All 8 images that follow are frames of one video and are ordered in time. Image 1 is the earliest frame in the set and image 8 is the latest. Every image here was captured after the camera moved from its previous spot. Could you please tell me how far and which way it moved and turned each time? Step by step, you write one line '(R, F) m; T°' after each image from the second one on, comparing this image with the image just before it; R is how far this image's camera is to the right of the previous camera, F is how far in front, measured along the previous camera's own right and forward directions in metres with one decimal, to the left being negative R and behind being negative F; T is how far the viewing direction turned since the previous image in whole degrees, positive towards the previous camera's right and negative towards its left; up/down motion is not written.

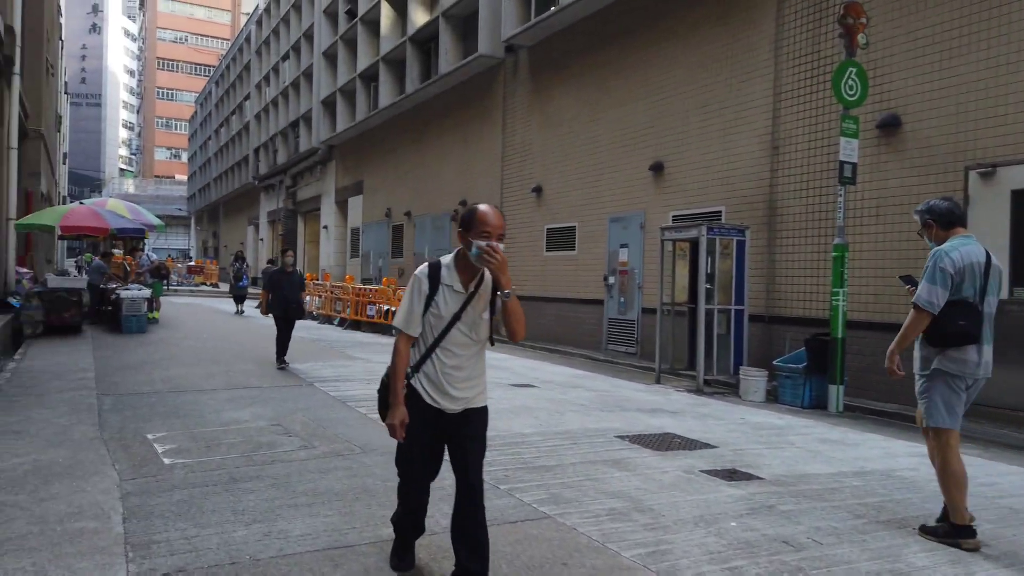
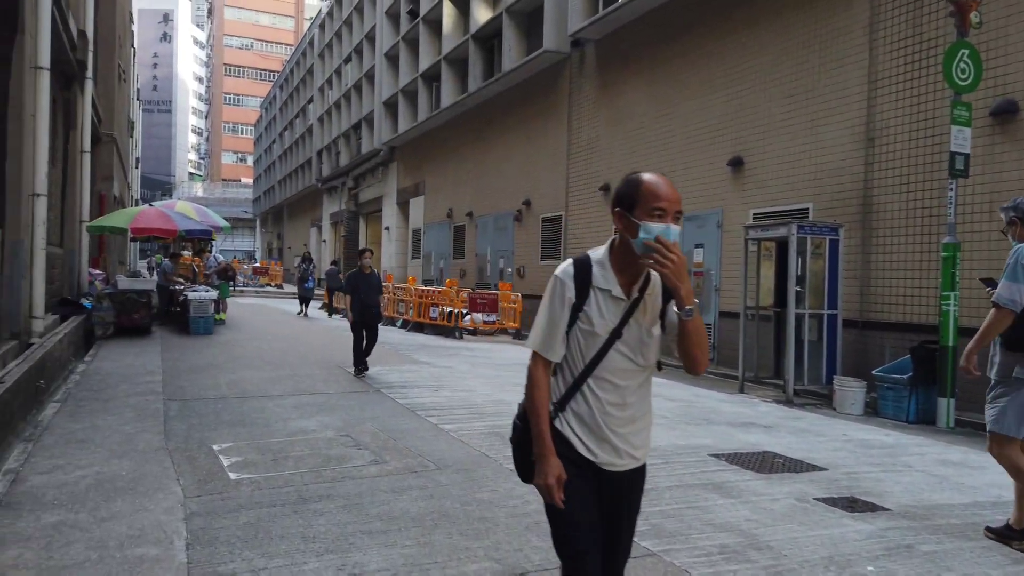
(-0.2, +0.4) m; -4°
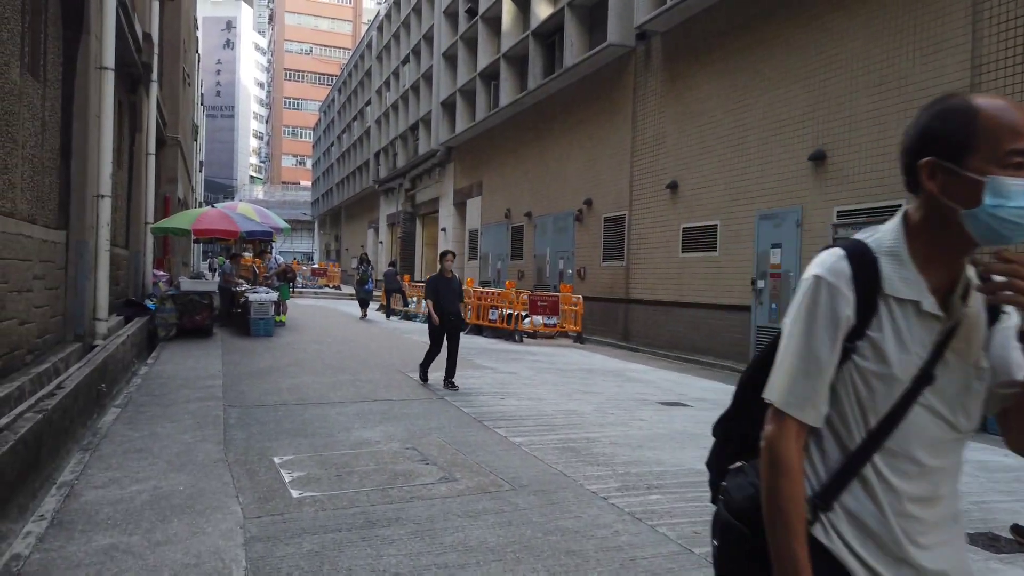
(-0.2, +0.4) m; -4°
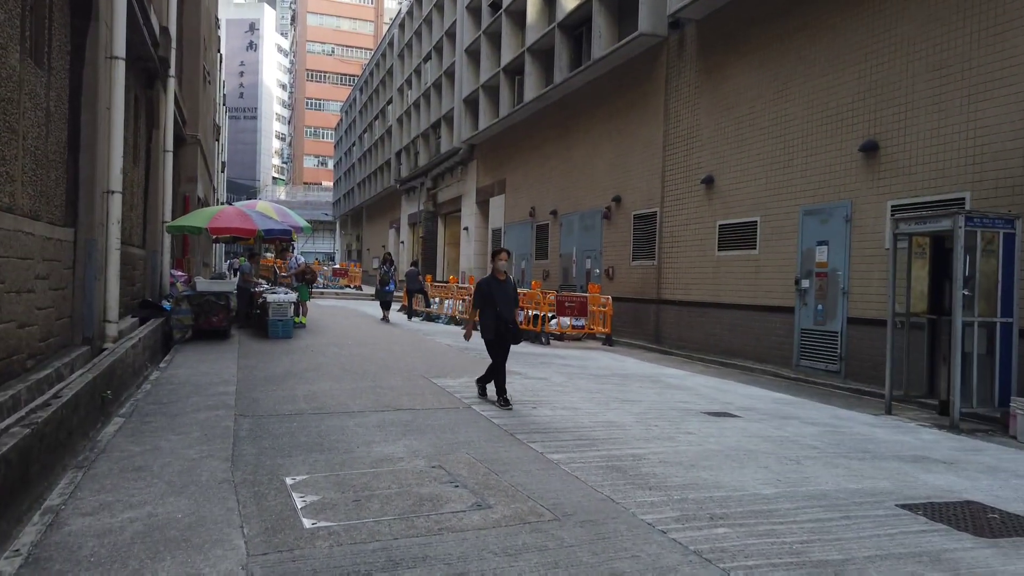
(-0.1, +0.6) m; -2°
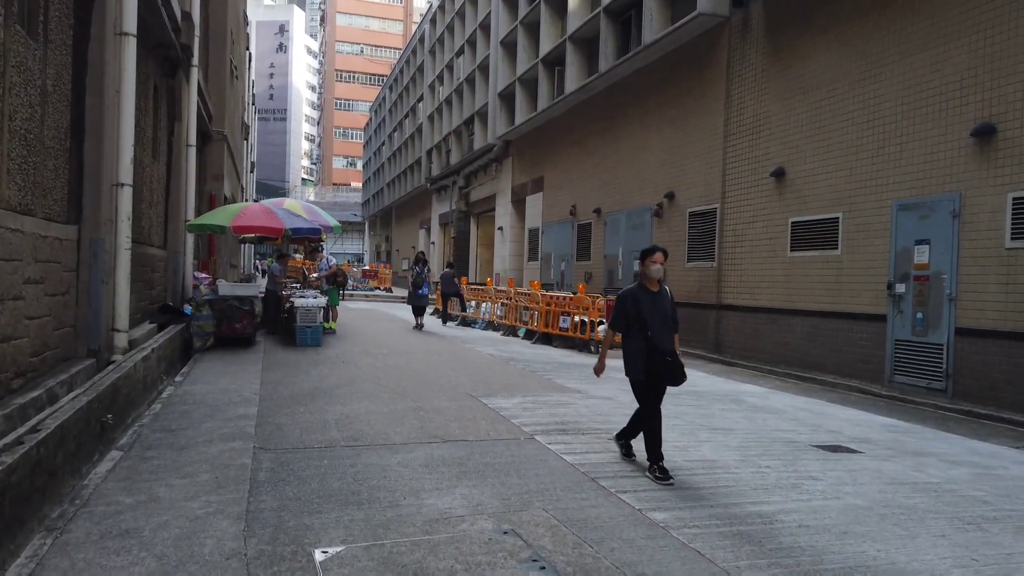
(-0.4, +1.2) m; -2°
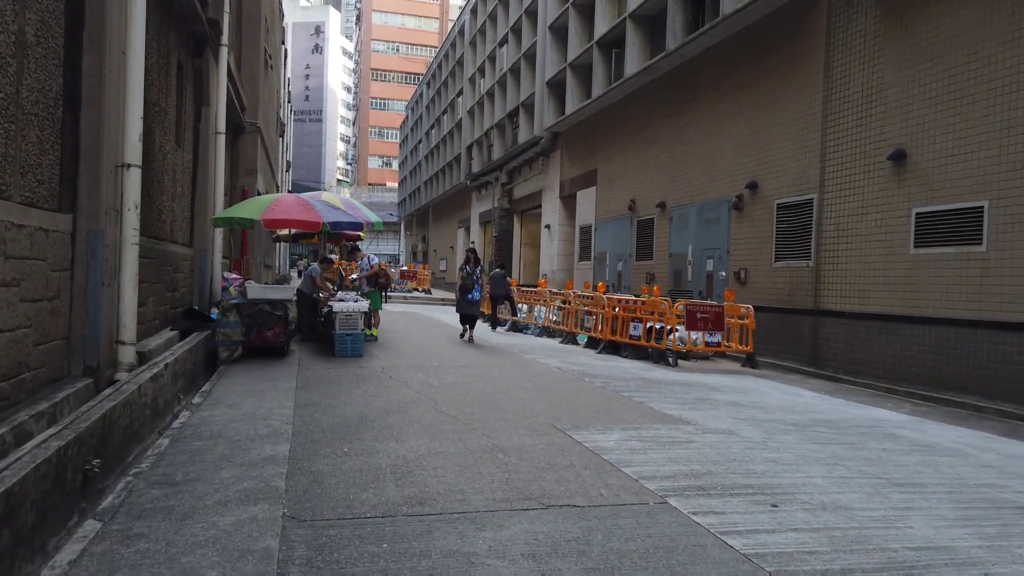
(-0.5, +1.7) m; -2°
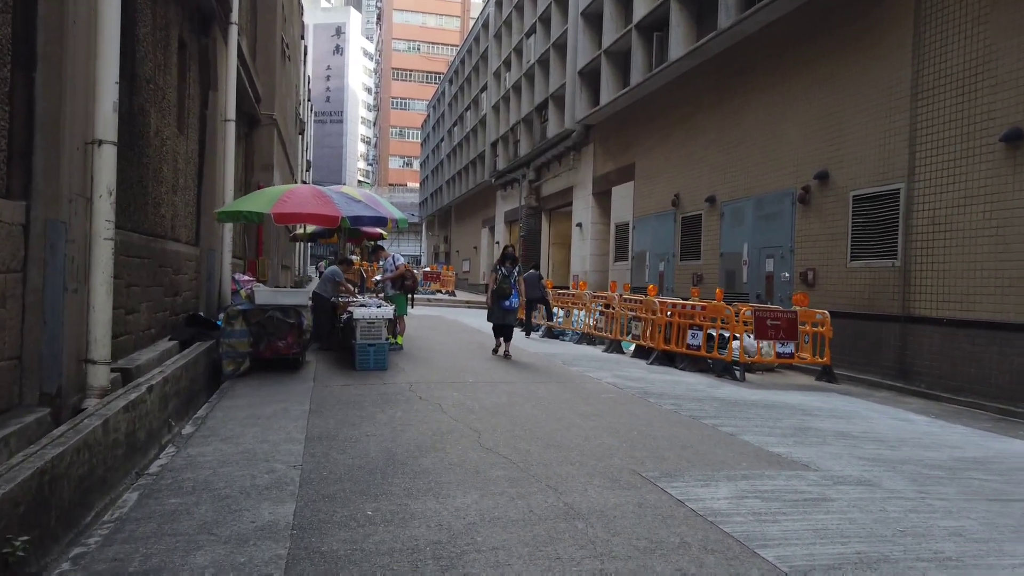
(-0.3, +1.4) m; -1°
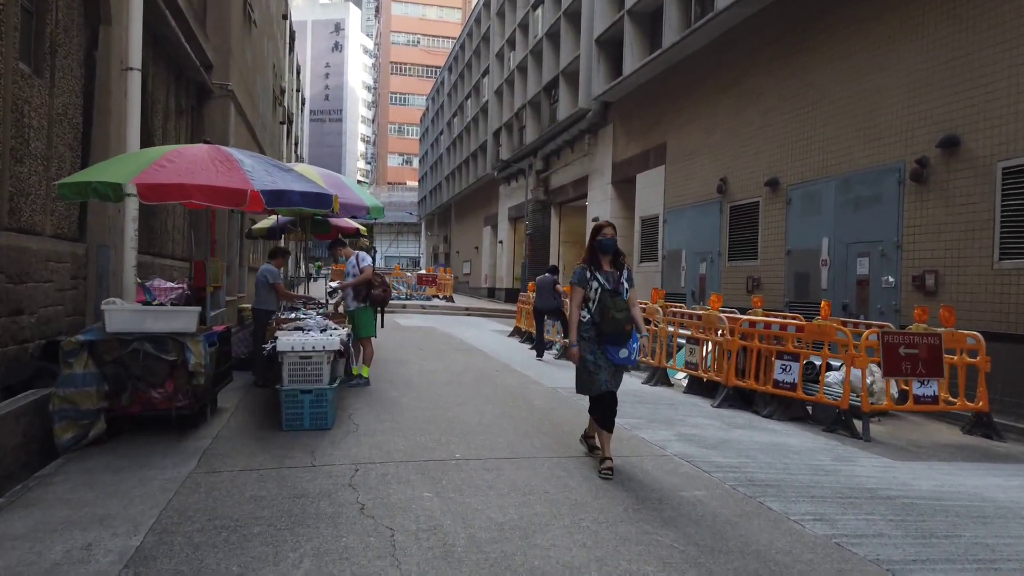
(-0.1, +3.4) m; 0°
